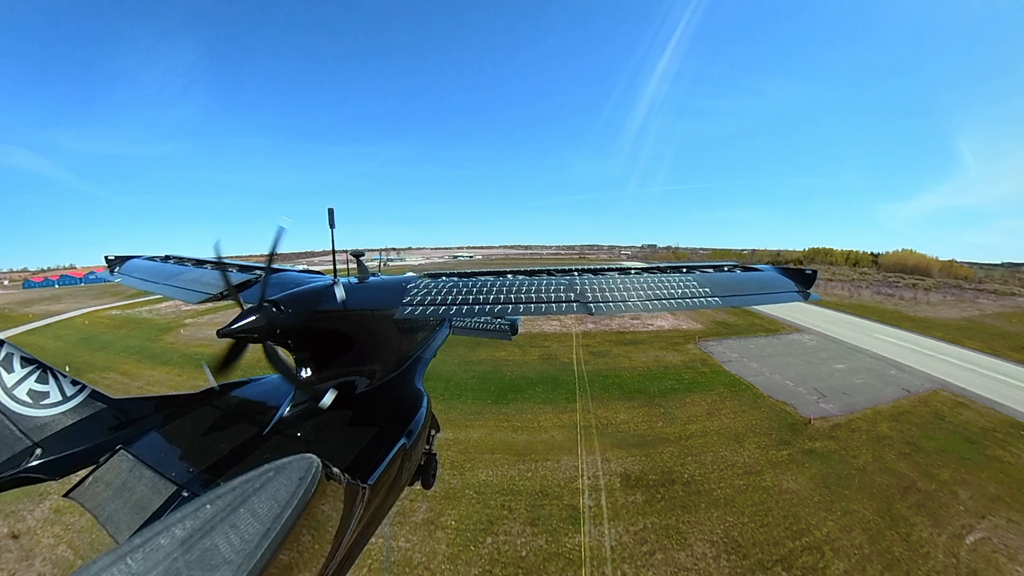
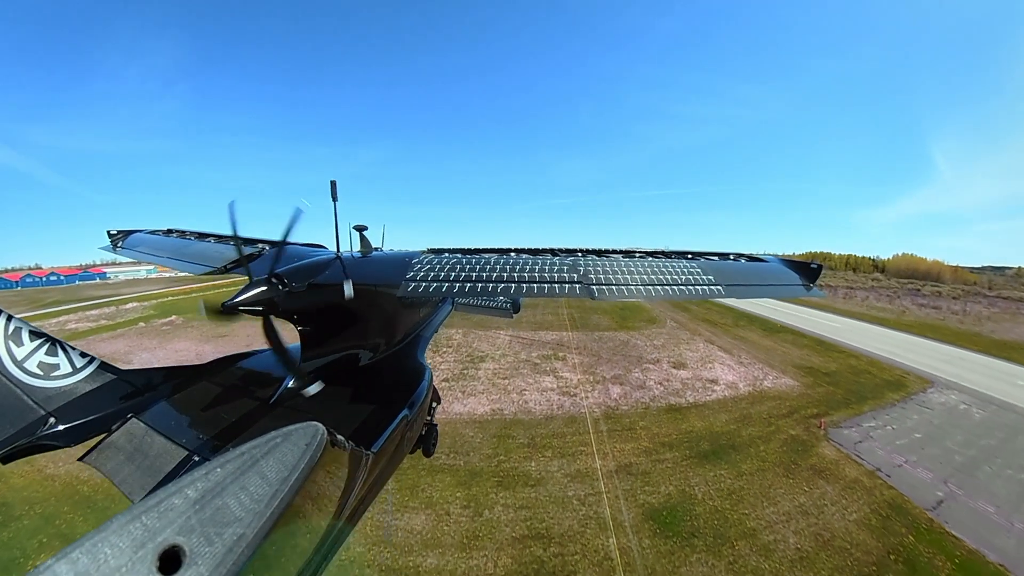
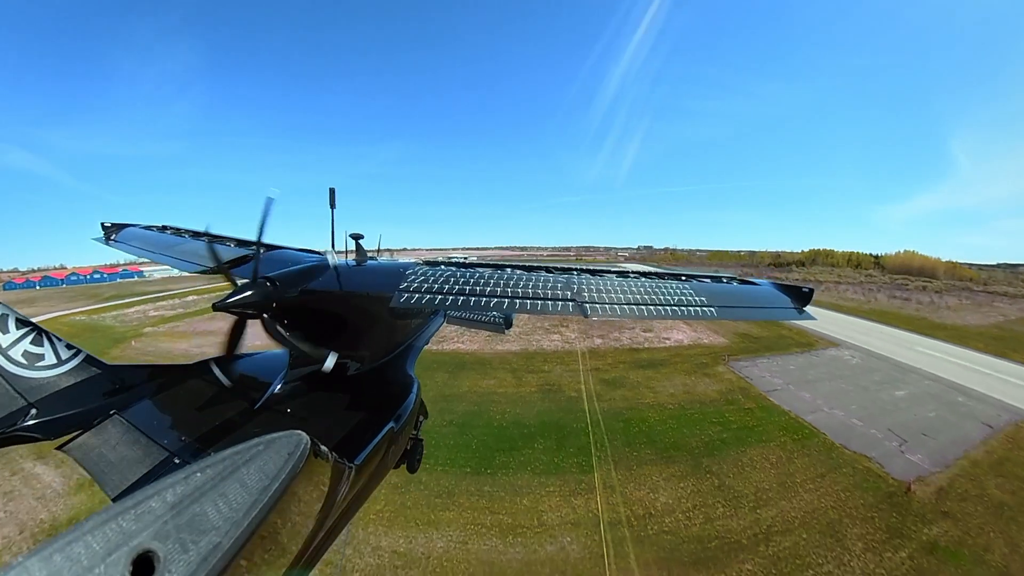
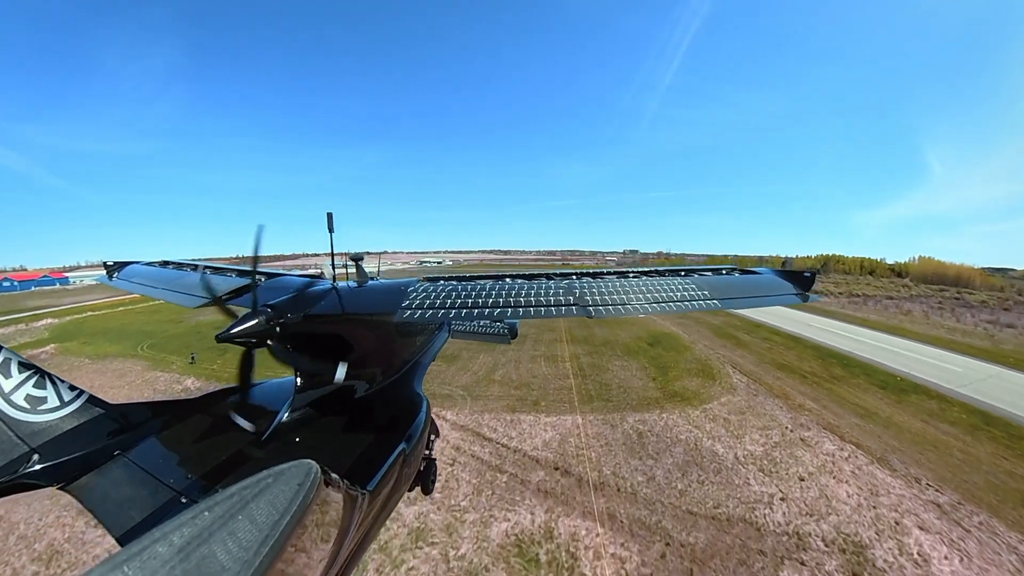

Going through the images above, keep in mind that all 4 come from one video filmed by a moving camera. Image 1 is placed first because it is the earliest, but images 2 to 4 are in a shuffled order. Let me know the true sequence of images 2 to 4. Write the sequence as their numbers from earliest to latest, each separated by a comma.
3, 2, 4
